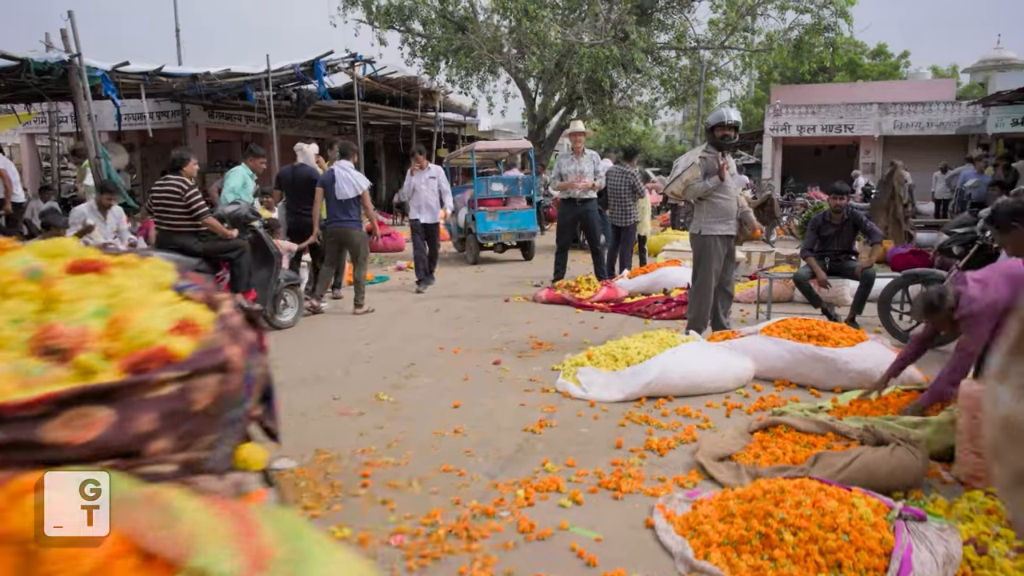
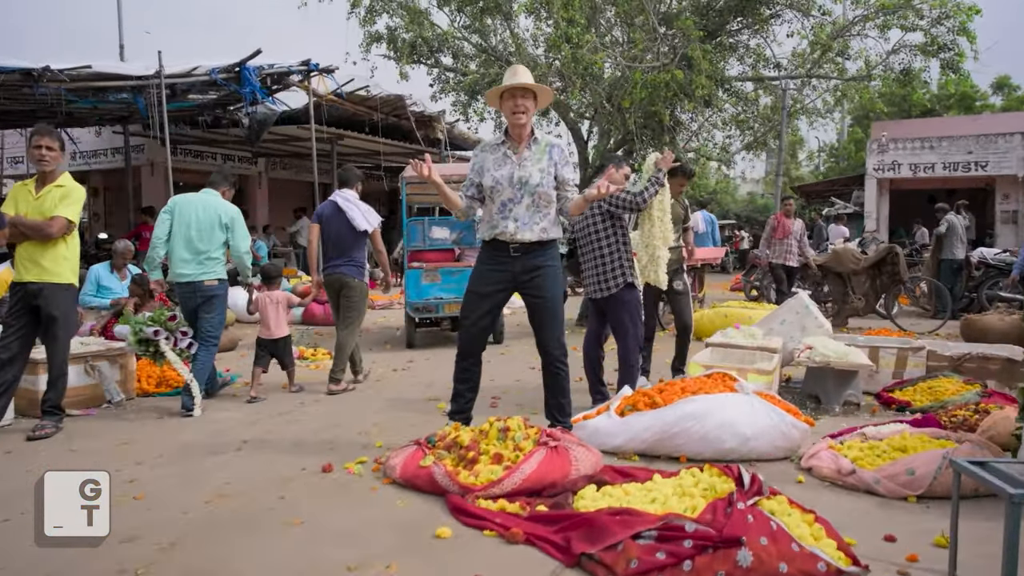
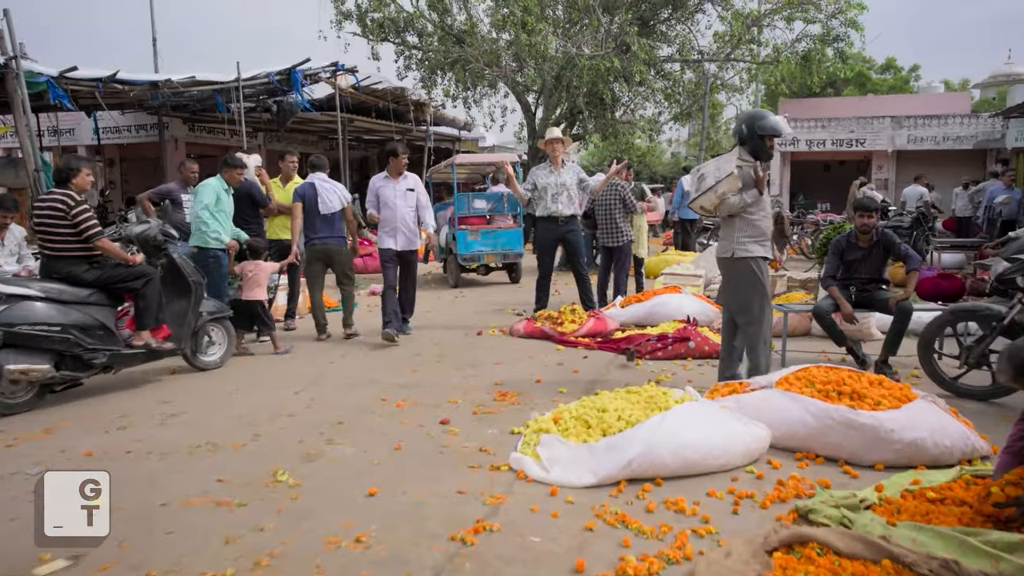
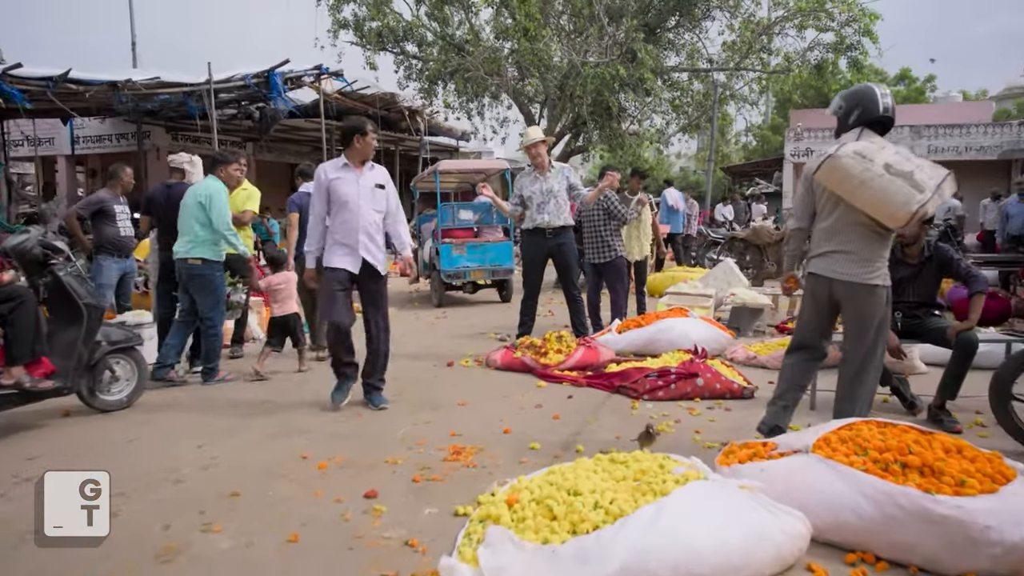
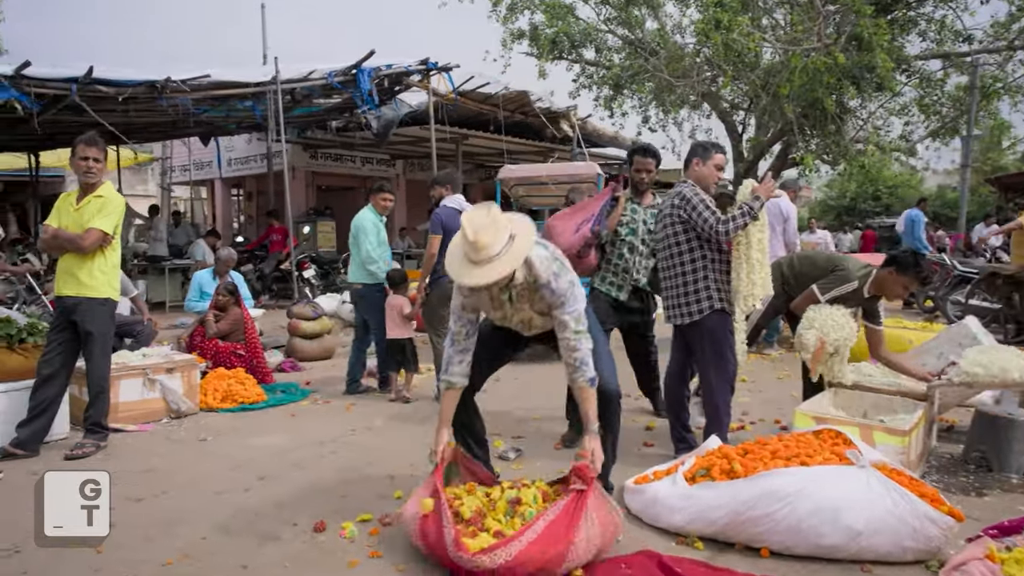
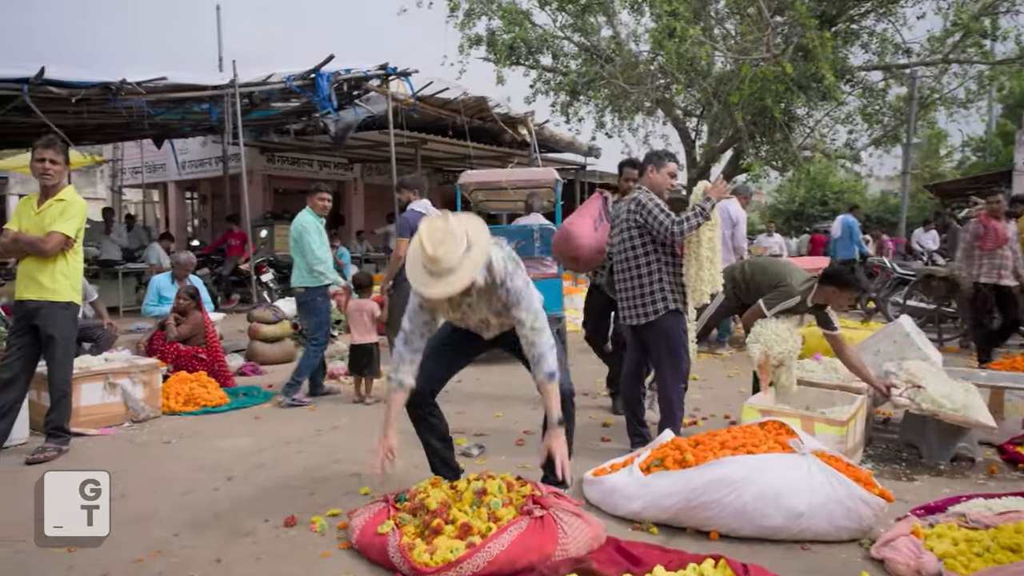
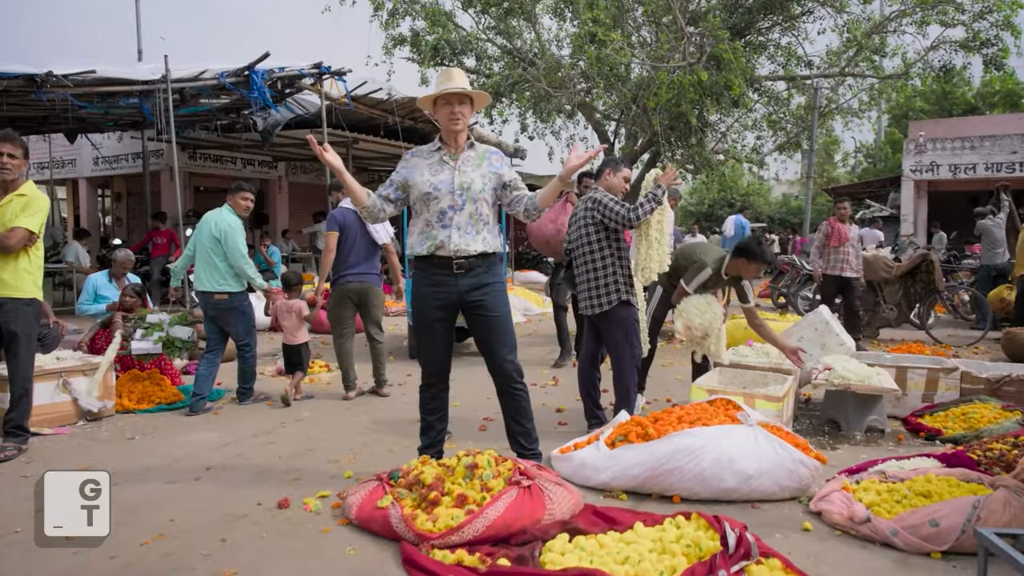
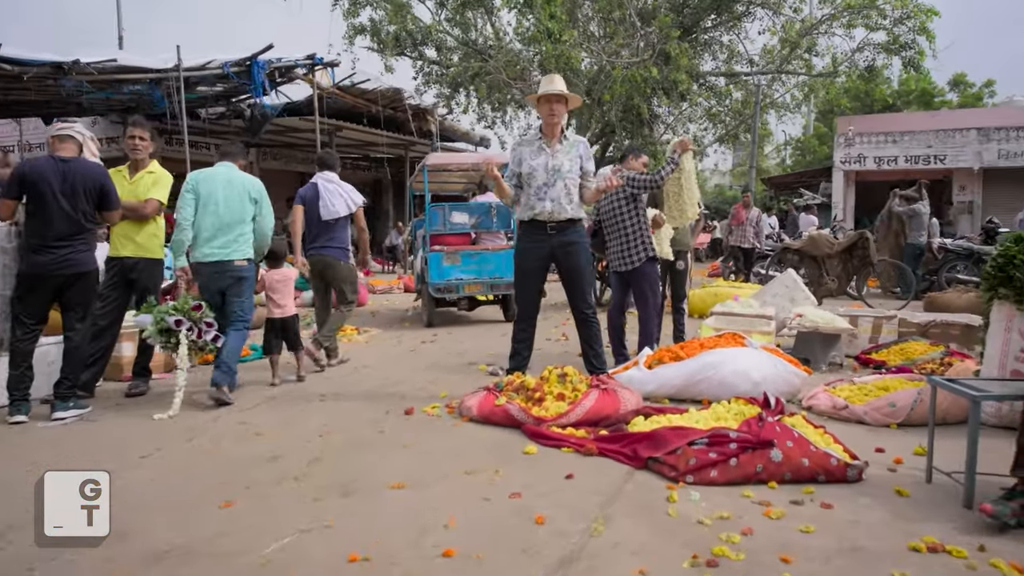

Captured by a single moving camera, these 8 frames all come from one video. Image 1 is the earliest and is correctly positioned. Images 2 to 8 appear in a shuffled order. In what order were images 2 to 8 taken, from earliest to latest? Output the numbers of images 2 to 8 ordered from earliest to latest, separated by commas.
3, 4, 8, 2, 7, 6, 5
